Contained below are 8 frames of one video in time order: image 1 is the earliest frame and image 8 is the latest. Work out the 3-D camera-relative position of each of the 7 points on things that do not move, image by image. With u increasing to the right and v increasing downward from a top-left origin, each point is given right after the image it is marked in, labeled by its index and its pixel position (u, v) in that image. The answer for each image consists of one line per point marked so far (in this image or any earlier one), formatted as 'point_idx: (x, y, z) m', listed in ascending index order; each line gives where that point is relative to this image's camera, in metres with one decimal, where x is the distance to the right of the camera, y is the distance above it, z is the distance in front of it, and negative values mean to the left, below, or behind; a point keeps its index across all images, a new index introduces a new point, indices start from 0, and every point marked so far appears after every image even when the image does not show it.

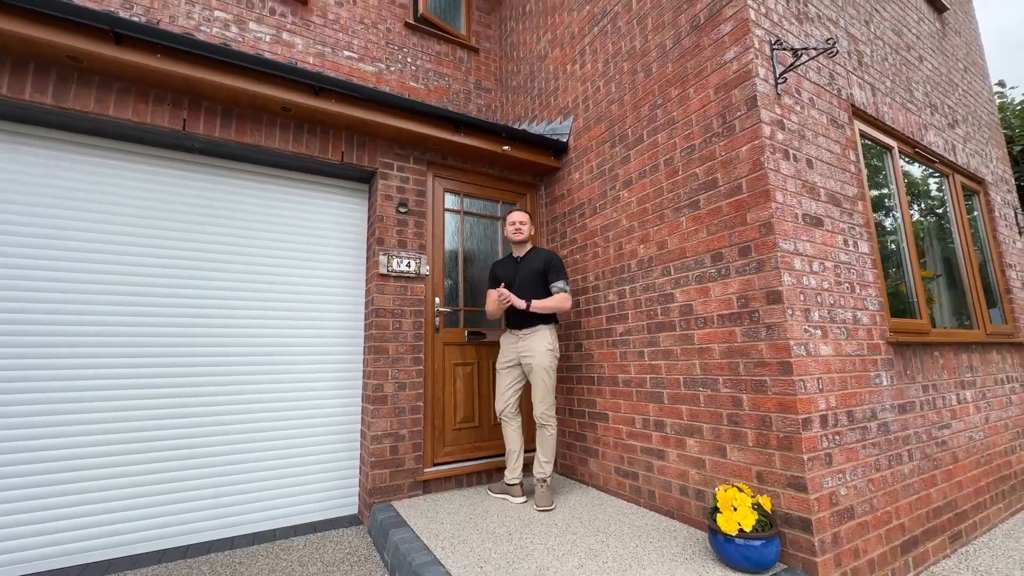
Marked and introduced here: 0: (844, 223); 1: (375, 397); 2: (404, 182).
0: (+1.8, +0.3, +2.3) m
1: (-0.9, -0.7, +2.8) m
2: (-0.8, +0.8, +3.1) m
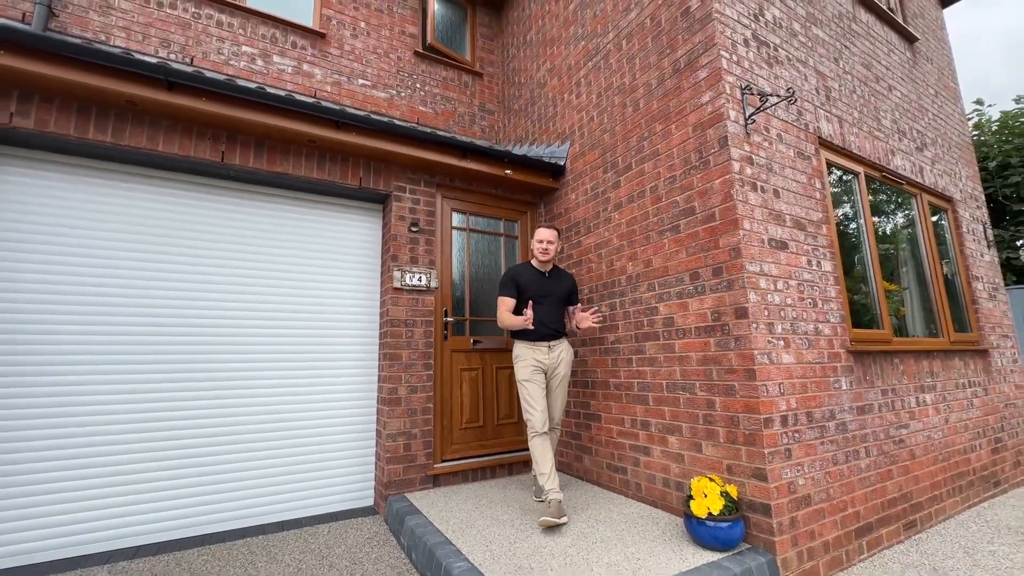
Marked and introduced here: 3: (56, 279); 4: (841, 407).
0: (+1.8, +0.3, +2.6) m
1: (-0.9, -0.8, +3.1) m
2: (-0.7, +0.7, +3.4) m
3: (-2.7, +0.1, +2.5) m
4: (+1.9, -0.7, +2.5) m
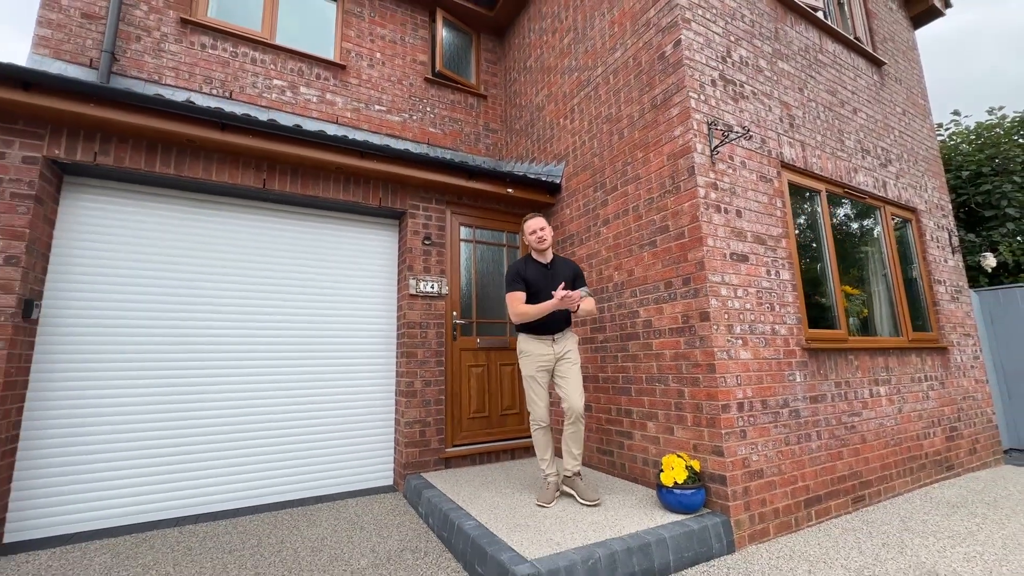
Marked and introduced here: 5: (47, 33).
0: (+1.8, +0.2, +3.0) m
1: (-0.9, -0.8, +3.5) m
2: (-0.7, +0.6, +3.9) m
3: (-2.7, 0.0, +3.0) m
4: (+1.9, -0.7, +2.9) m
5: (-3.6, +2.0, +3.3) m
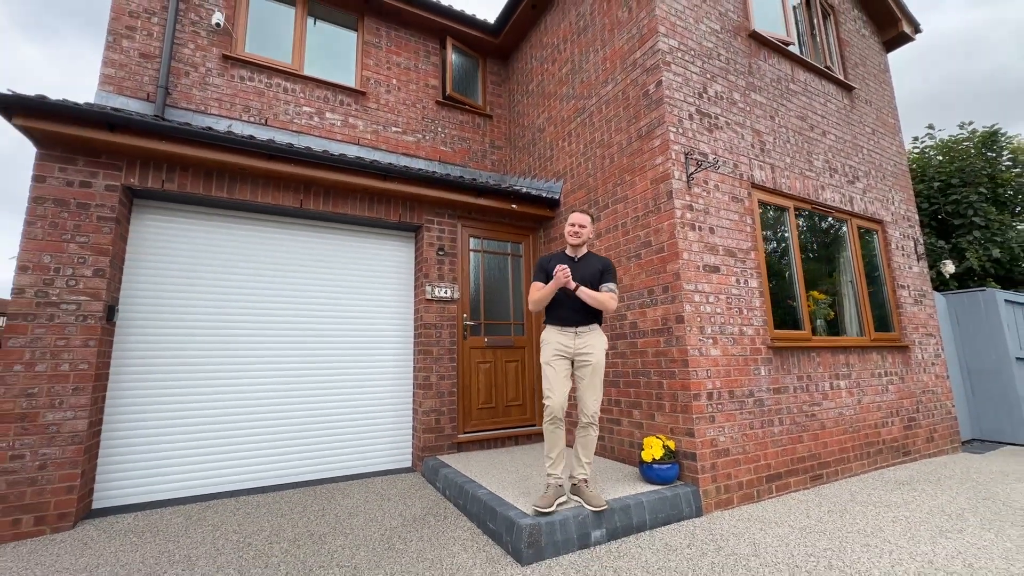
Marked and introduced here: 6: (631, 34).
0: (+1.8, +0.2, +3.5) m
1: (-0.8, -0.9, +4.0) m
2: (-0.7, +0.6, +4.3) m
3: (-2.6, -0.1, +3.5) m
4: (+1.9, -0.8, +3.4) m
5: (-3.6, +1.9, +3.8) m
6: (+1.0, +2.2, +3.8) m
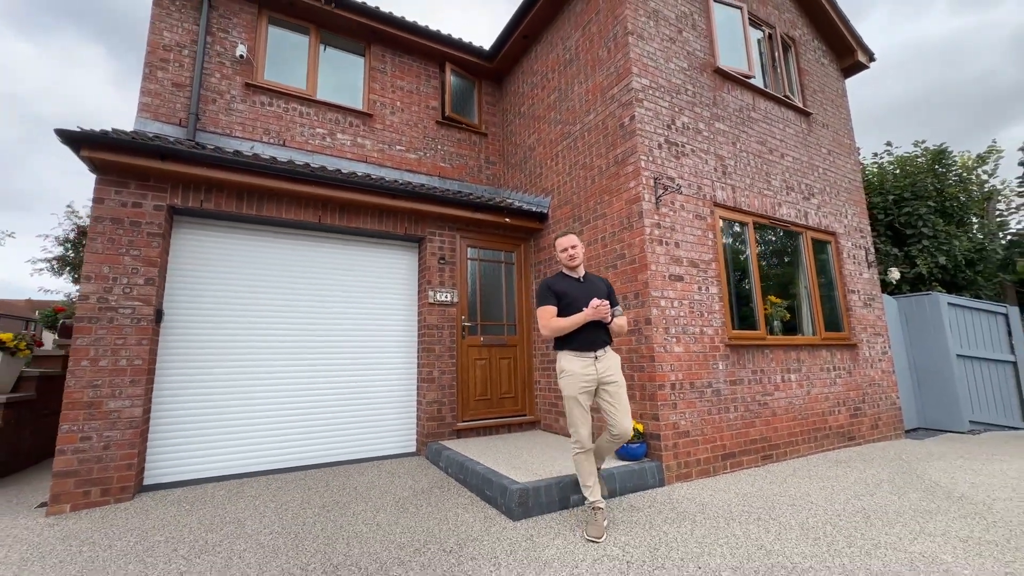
0: (+1.7, +0.1, +4.0) m
1: (-0.9, -1.0, +4.6) m
2: (-0.8, +0.5, +4.9) m
3: (-2.7, -0.1, +4.0) m
4: (+1.9, -0.8, +3.9) m
5: (-3.6, +1.9, +4.3) m
6: (+1.0, +2.2, +4.3) m
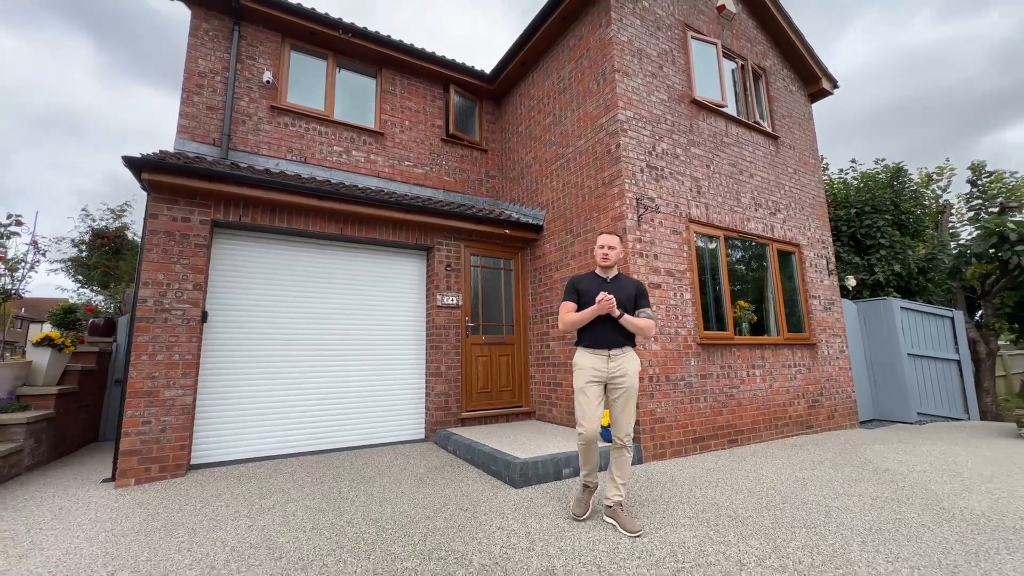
0: (+1.7, 0.0, +4.6) m
1: (-0.9, -1.0, +5.1) m
2: (-0.8, +0.5, +5.4) m
3: (-2.7, -0.2, +4.5) m
4: (+1.9, -0.9, +4.5) m
5: (-3.6, +1.8, +4.8) m
6: (+1.0, +2.1, +4.9) m
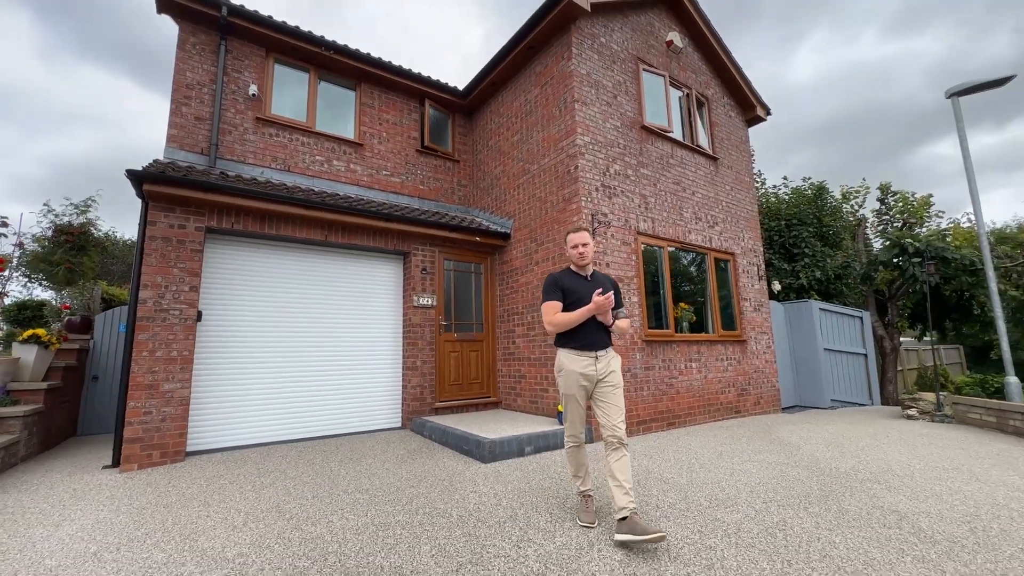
0: (+1.4, 0.0, +5.4) m
1: (-1.3, -1.0, +5.6) m
2: (-1.2, +0.4, +5.9) m
3: (-3.0, -0.2, +4.9) m
4: (+1.5, -1.0, +5.3) m
5: (-4.0, +1.8, +5.1) m
6: (+0.6, +2.1, +5.6) m
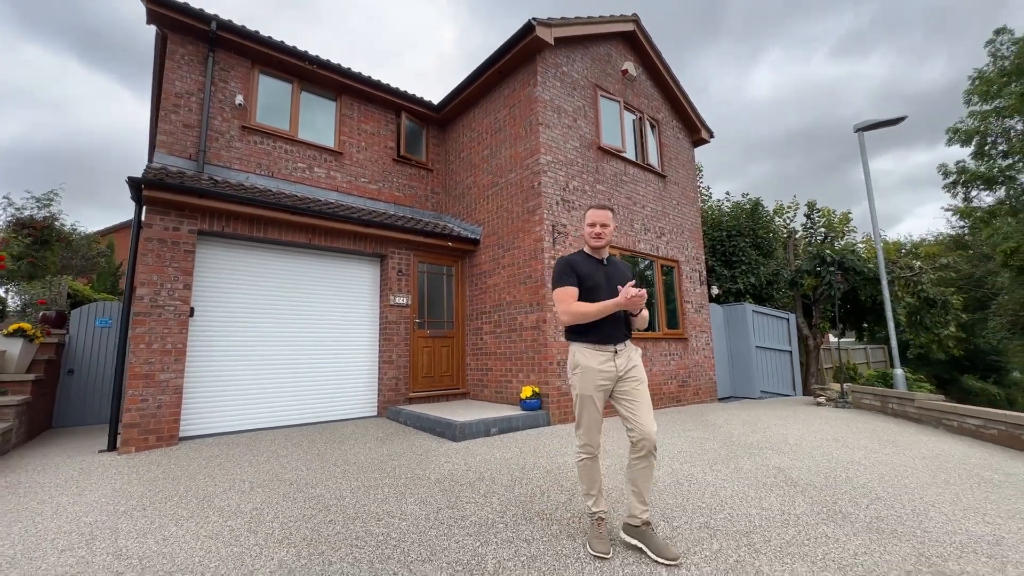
0: (+1.0, -0.1, +6.1) m
1: (-1.8, -1.0, +6.1) m
2: (-1.7, +0.4, +6.4) m
3: (-3.4, -0.2, +5.2) m
4: (+1.0, -1.0, +6.0) m
5: (-4.3, +1.9, +5.4) m
6: (+0.2, +2.0, +6.2) m
